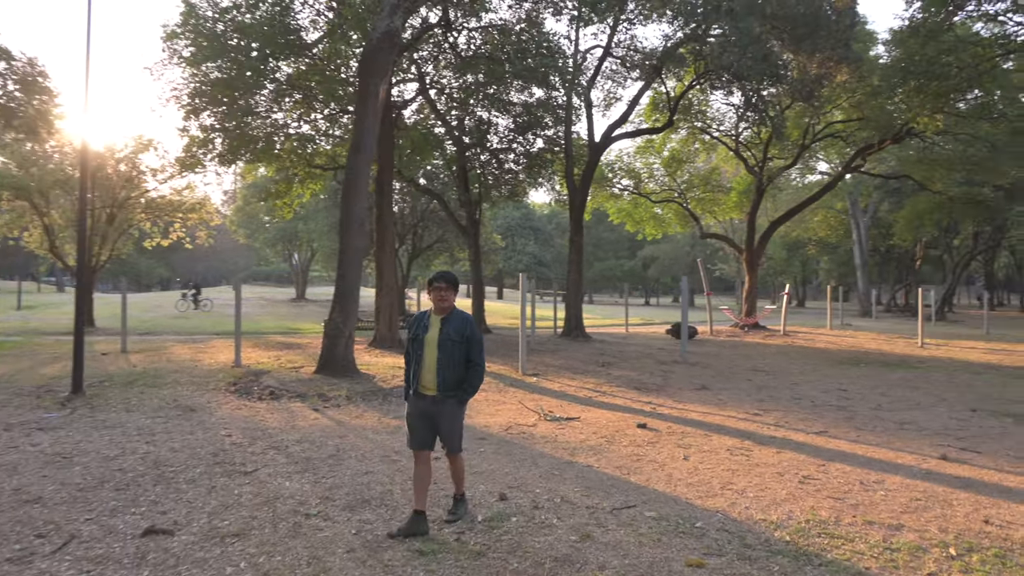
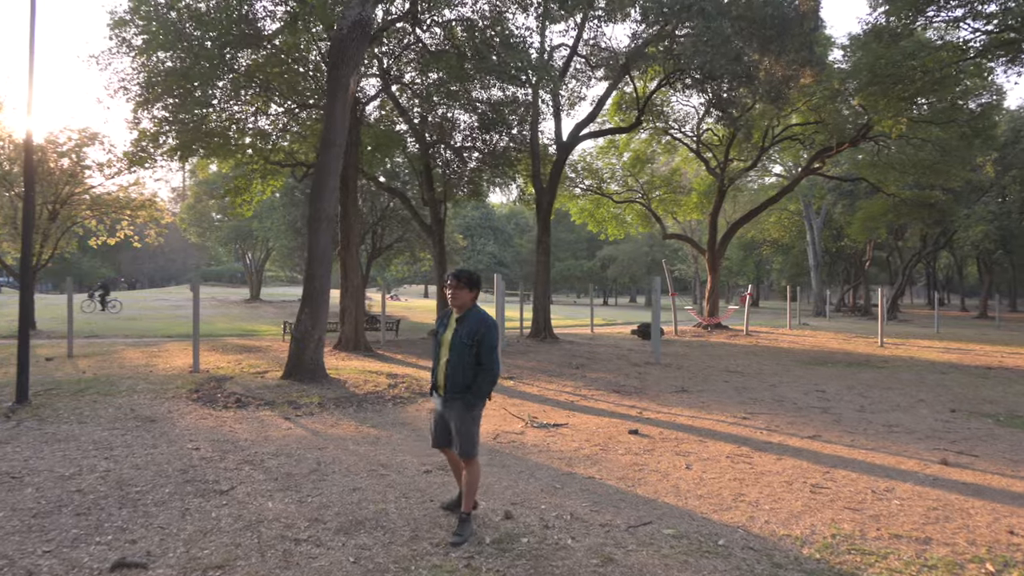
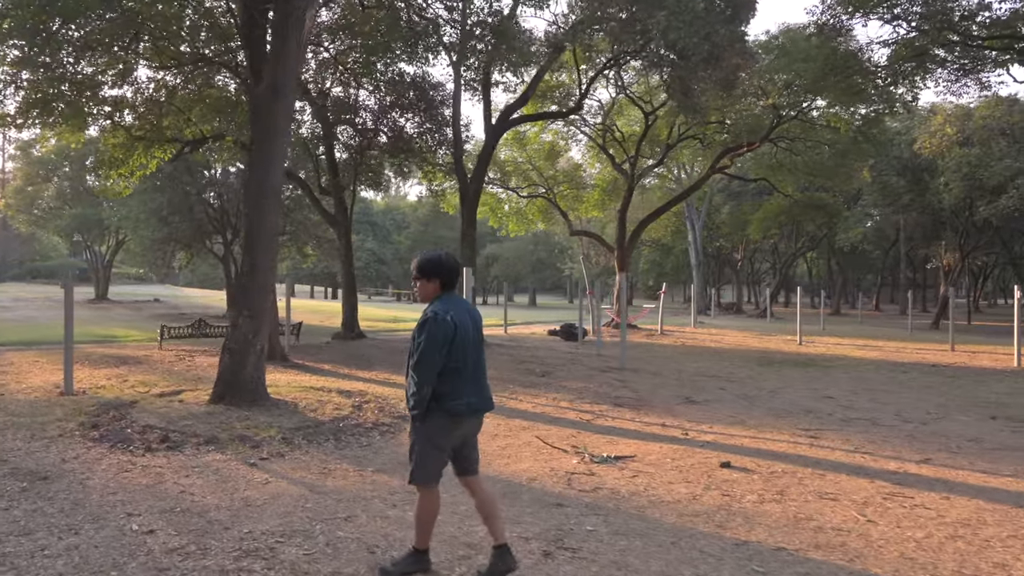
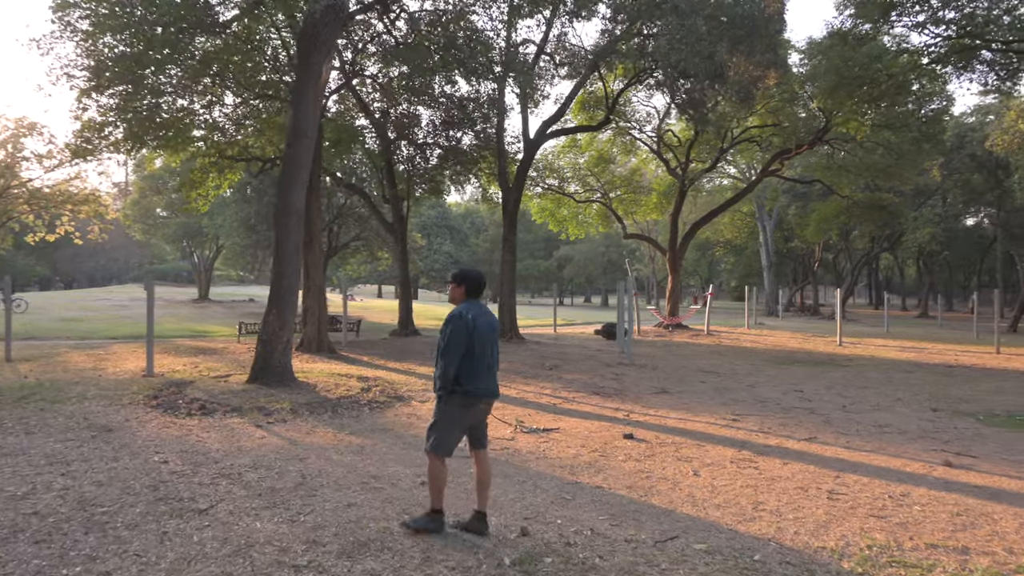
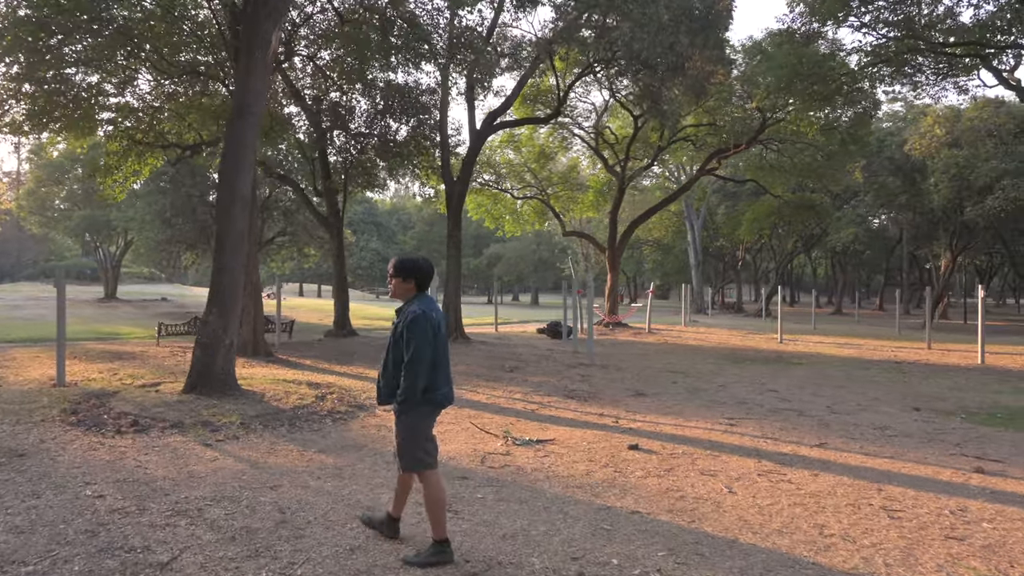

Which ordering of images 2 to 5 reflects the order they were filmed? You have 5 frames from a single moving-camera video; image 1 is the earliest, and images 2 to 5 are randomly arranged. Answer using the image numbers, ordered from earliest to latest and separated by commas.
2, 4, 5, 3
